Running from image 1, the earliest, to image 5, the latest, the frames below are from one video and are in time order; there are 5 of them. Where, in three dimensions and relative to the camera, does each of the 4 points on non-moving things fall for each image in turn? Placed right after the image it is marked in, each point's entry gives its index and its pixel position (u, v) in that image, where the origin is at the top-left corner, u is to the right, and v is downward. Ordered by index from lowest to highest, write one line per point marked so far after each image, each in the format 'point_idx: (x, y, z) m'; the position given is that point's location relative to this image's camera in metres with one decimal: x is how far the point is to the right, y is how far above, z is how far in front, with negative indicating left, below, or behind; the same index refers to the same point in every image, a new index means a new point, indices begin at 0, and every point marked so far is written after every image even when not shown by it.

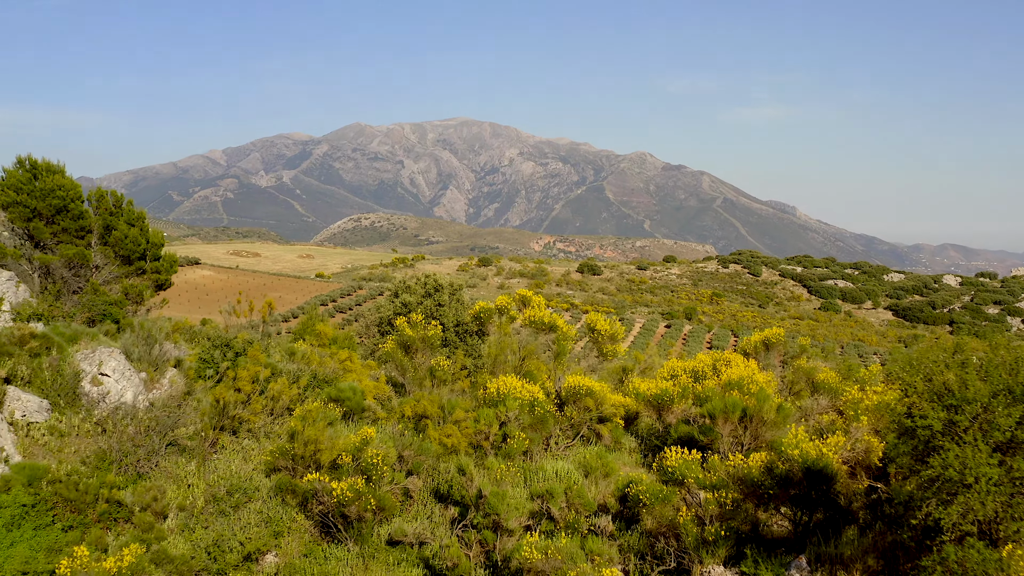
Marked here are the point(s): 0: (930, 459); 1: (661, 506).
0: (+4.0, -1.6, +5.0) m
1: (+2.2, -3.1, +7.5) m
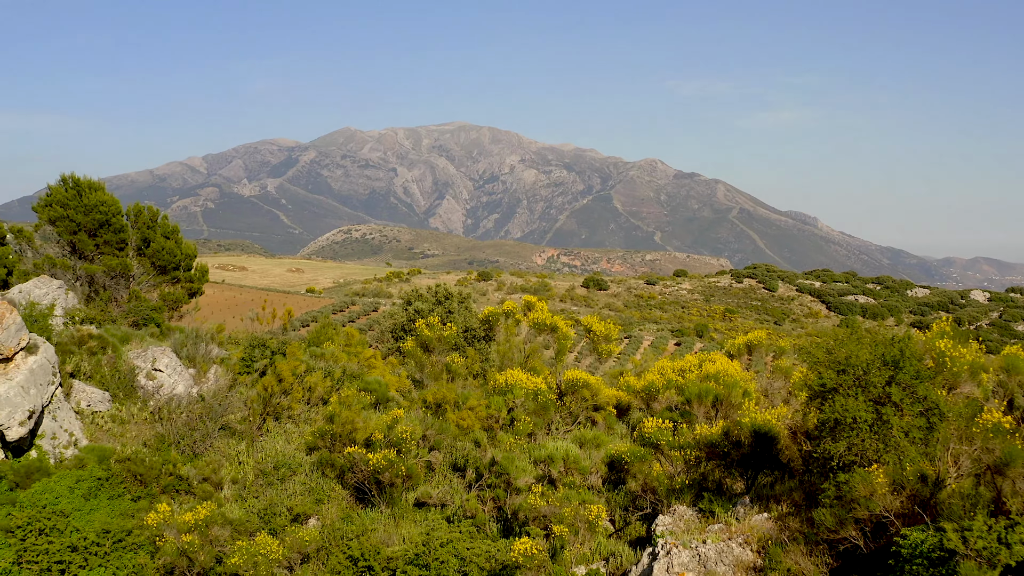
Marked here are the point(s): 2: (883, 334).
0: (+4.1, -1.6, +6.7) m
1: (+2.3, -3.1, +9.2) m
2: (+5.0, -0.6, +7.0) m
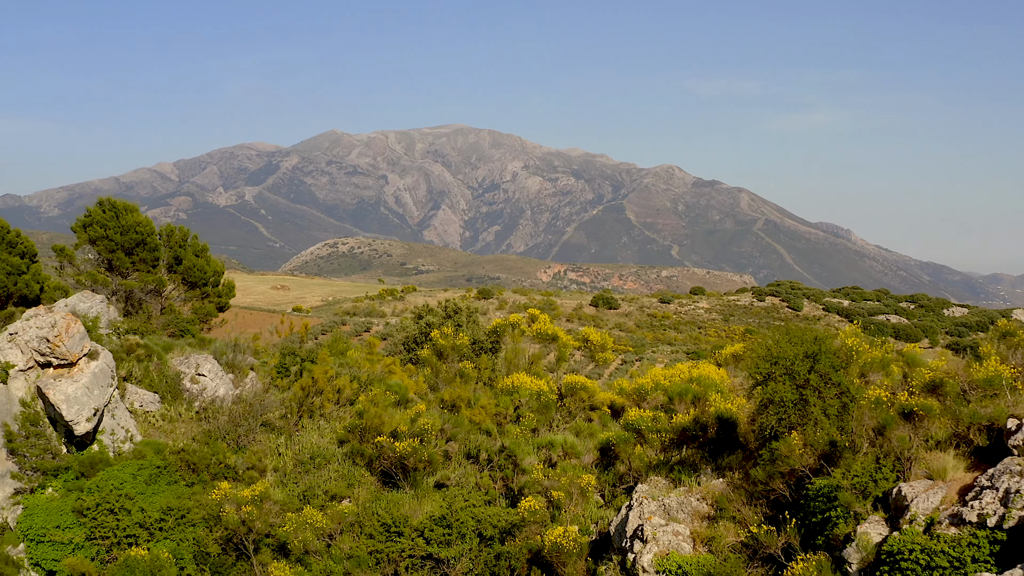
0: (+4.2, -1.8, +8.5) m
1: (+2.4, -3.4, +11.0) m
2: (+5.2, -0.8, +8.8) m
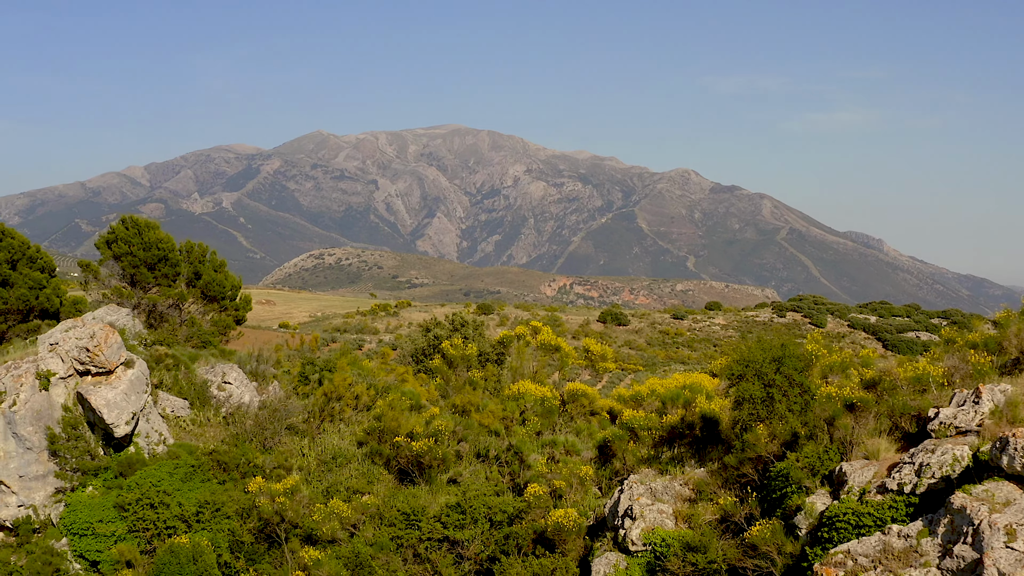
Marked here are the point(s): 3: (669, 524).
0: (+4.4, -2.0, +9.8) m
1: (+2.6, -3.7, +12.2) m
2: (+5.3, -1.1, +10.1) m
3: (+2.7, -4.0, +8.6) m
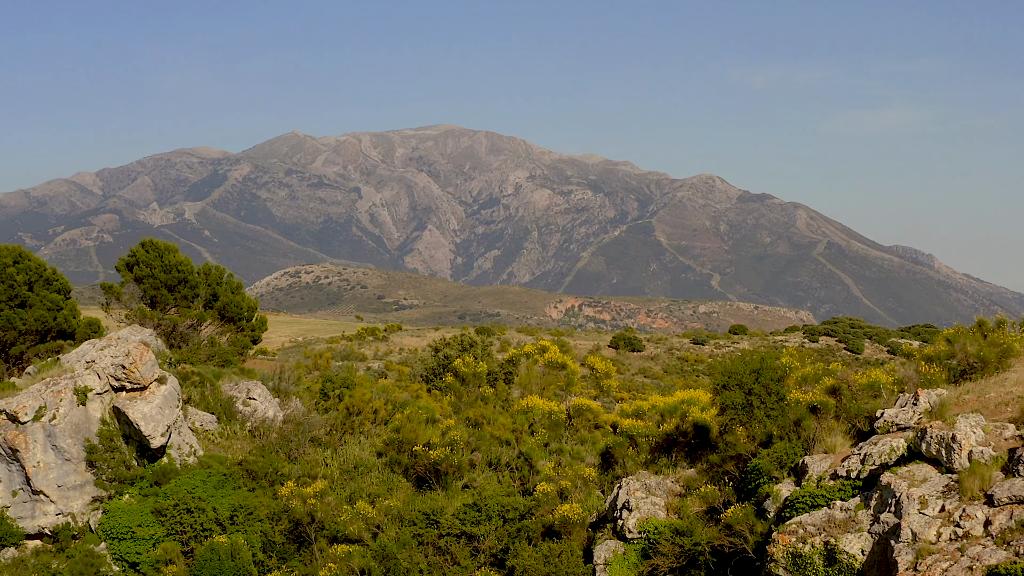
0: (+4.6, -2.5, +11.1) m
1: (+2.9, -4.3, +13.5) m
2: (+5.6, -1.6, +11.5) m
3: (+2.9, -4.4, +9.9) m
